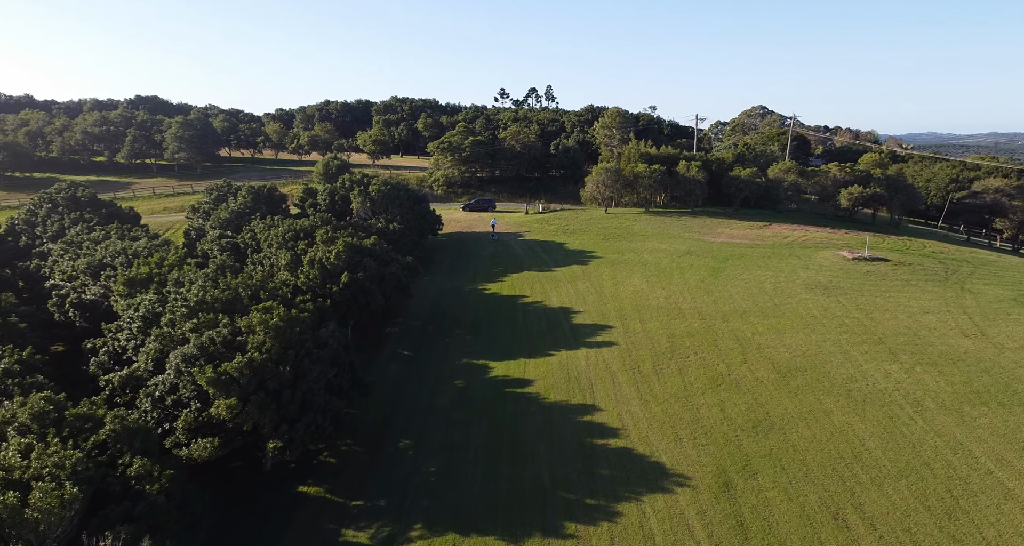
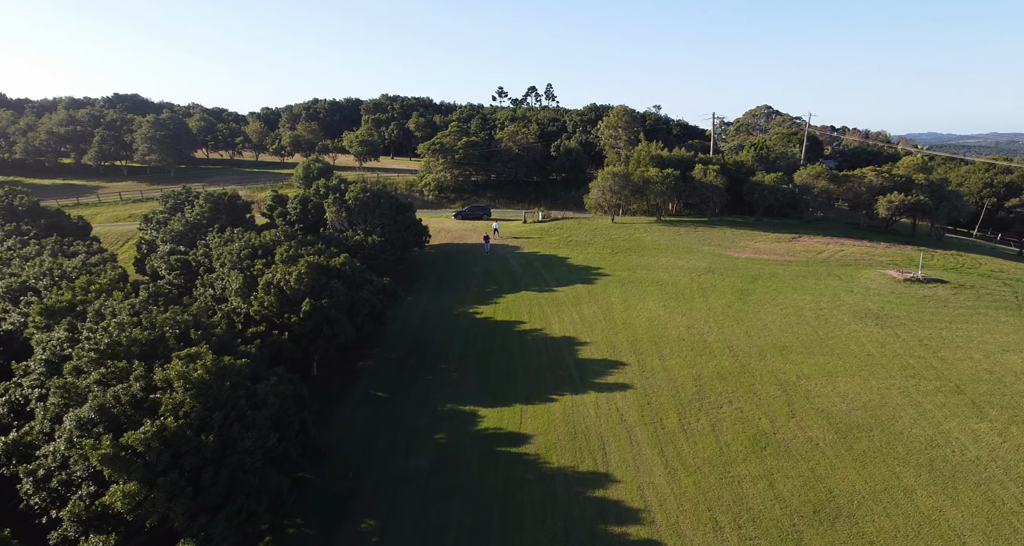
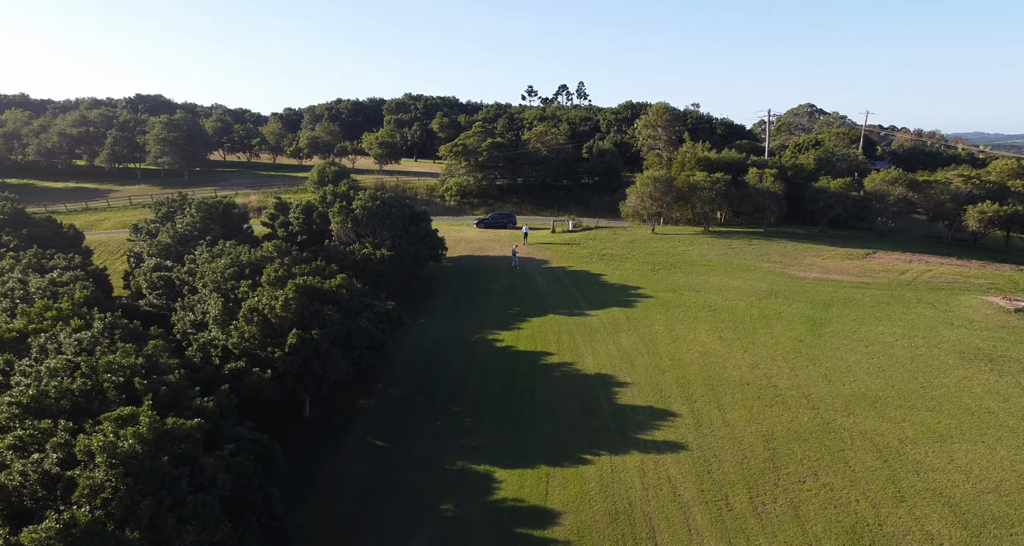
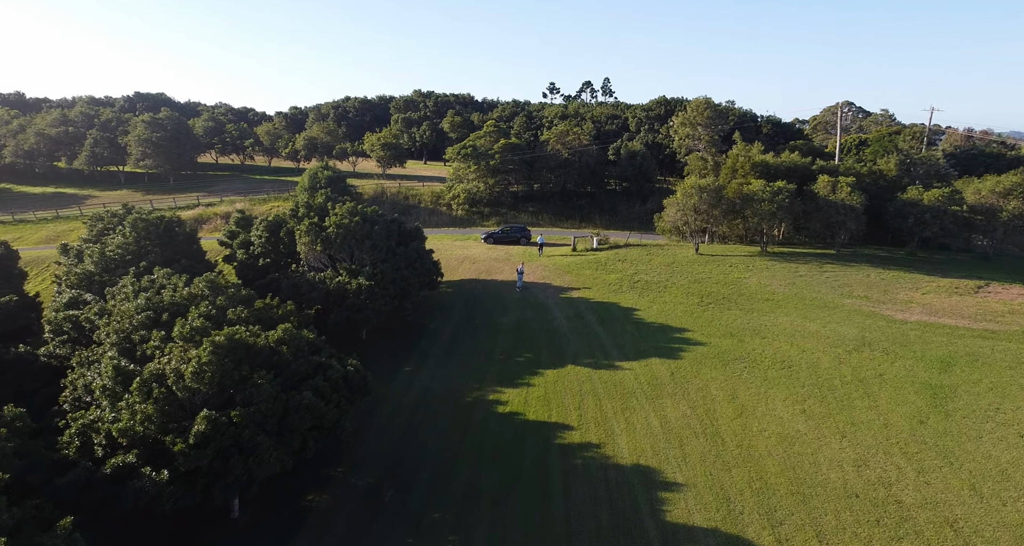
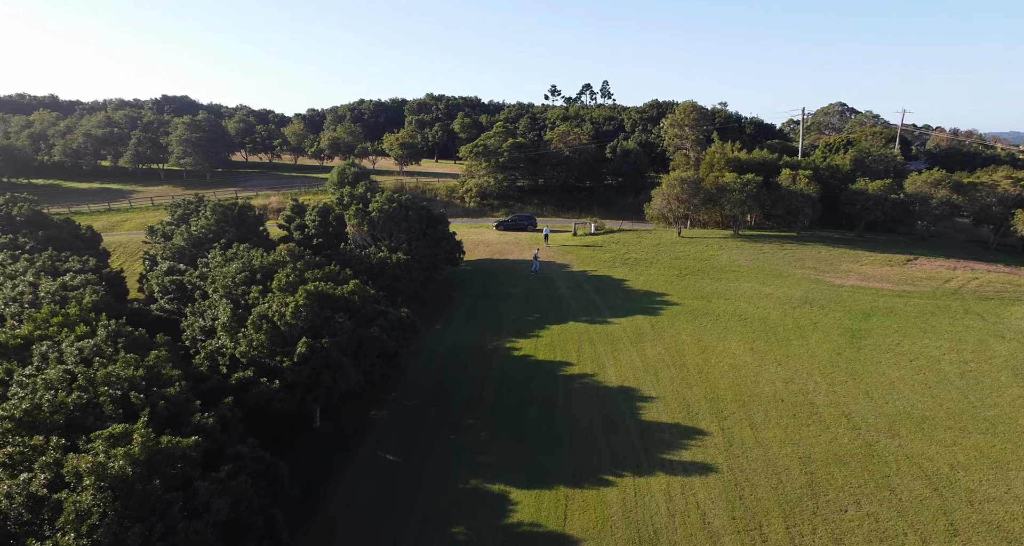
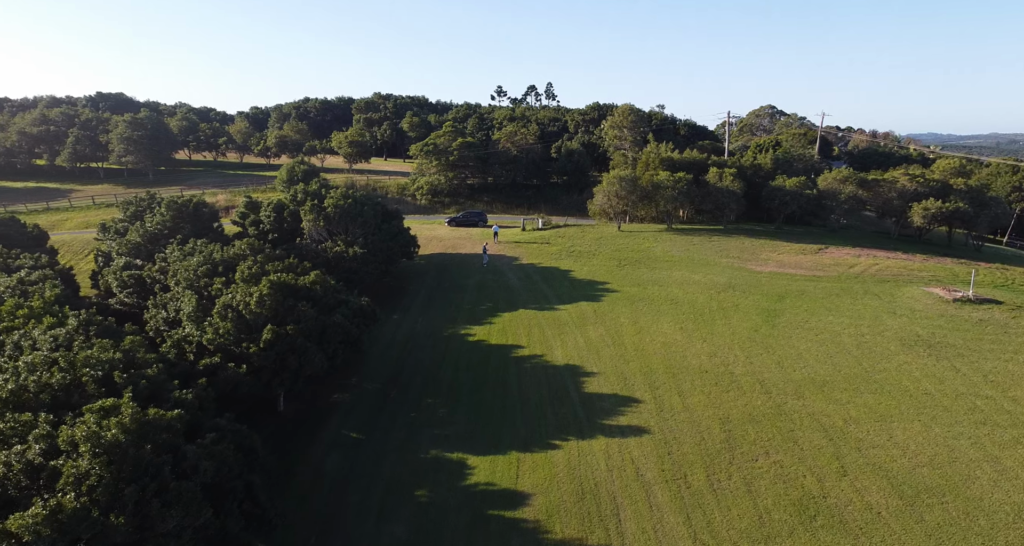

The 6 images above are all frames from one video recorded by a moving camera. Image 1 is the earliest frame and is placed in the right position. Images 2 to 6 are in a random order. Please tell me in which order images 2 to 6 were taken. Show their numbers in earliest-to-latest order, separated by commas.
2, 6, 3, 5, 4
